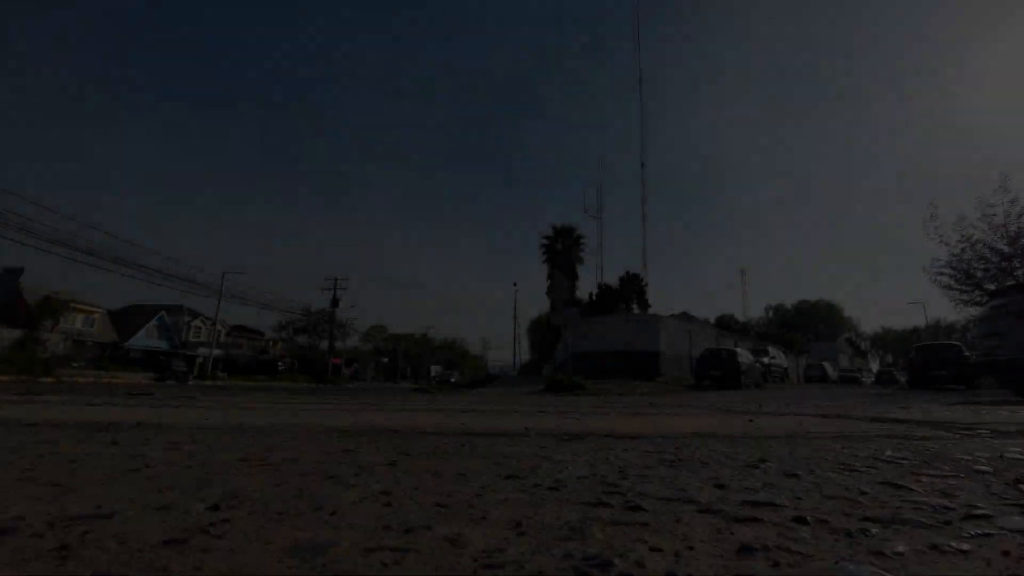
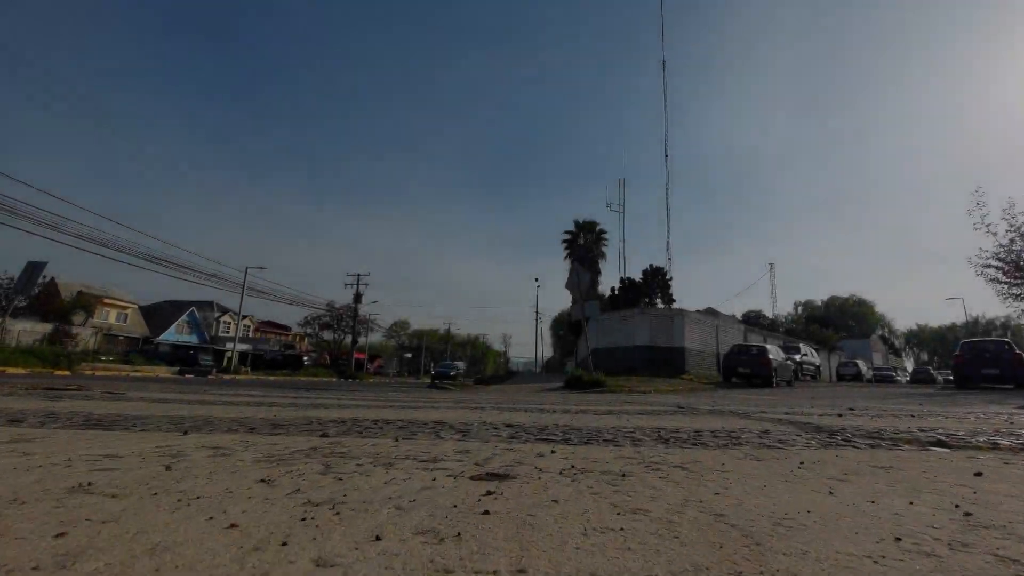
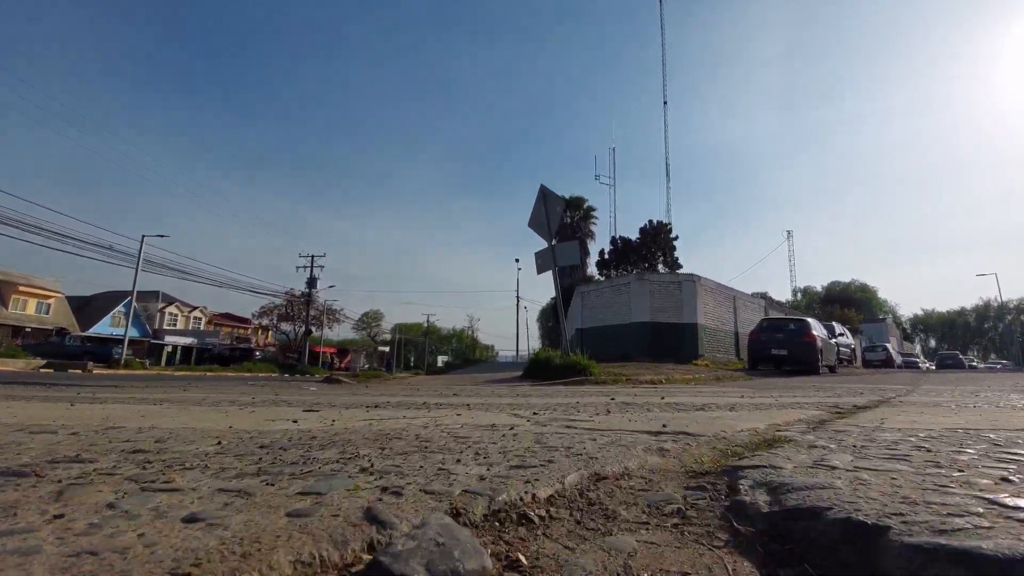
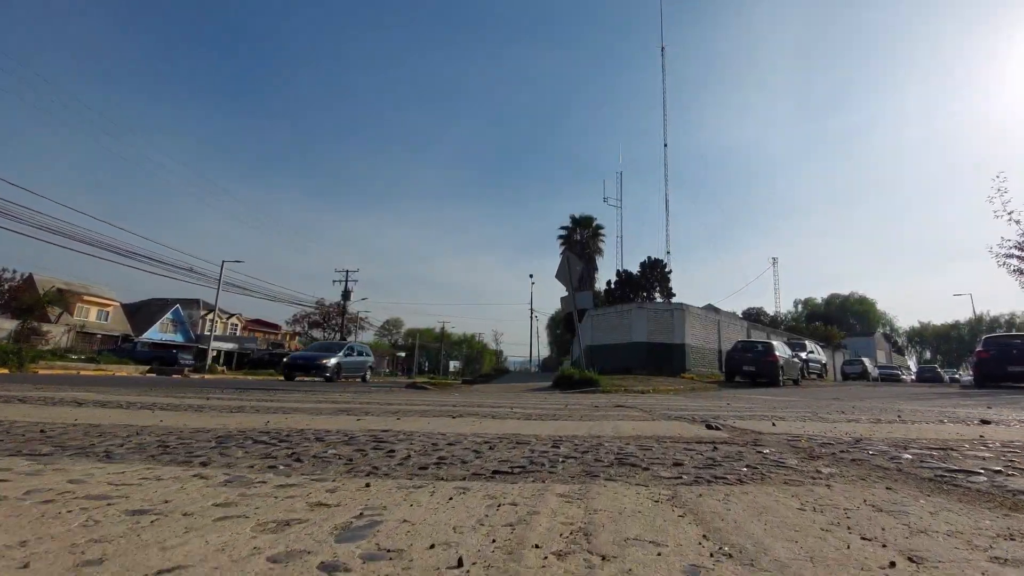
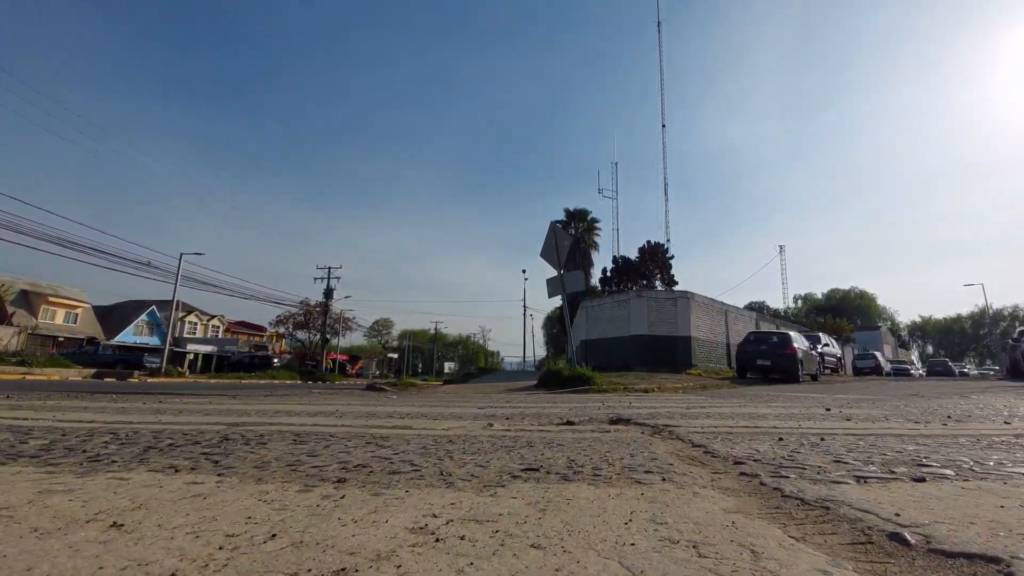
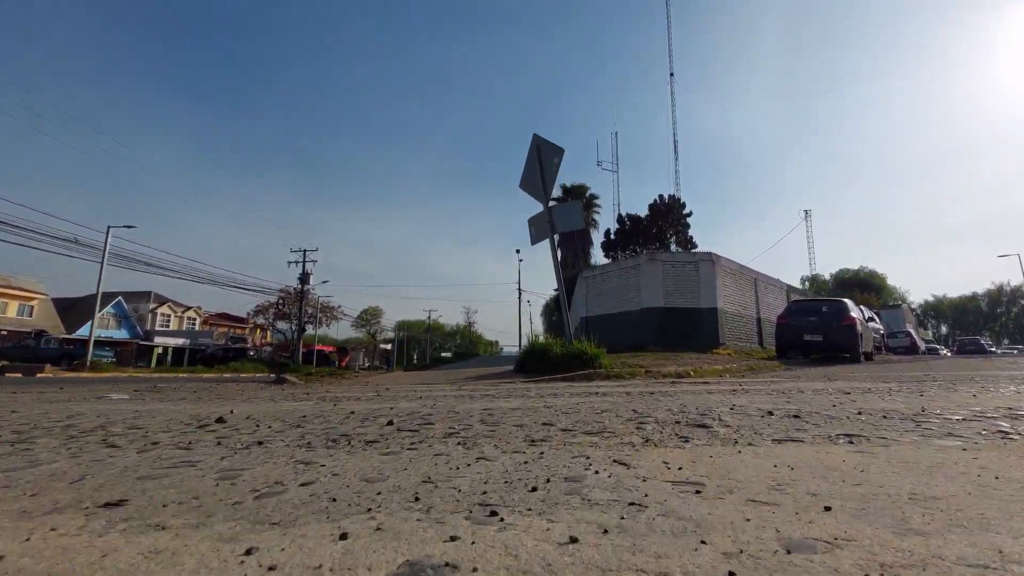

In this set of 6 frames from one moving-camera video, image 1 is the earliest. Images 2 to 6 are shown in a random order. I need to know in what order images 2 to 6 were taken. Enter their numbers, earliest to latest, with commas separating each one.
2, 4, 5, 3, 6
